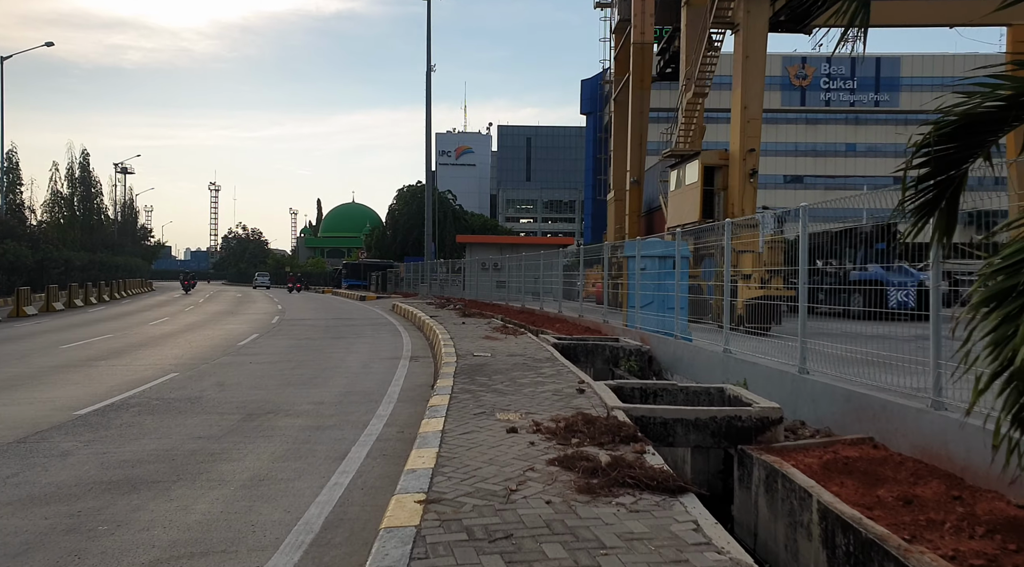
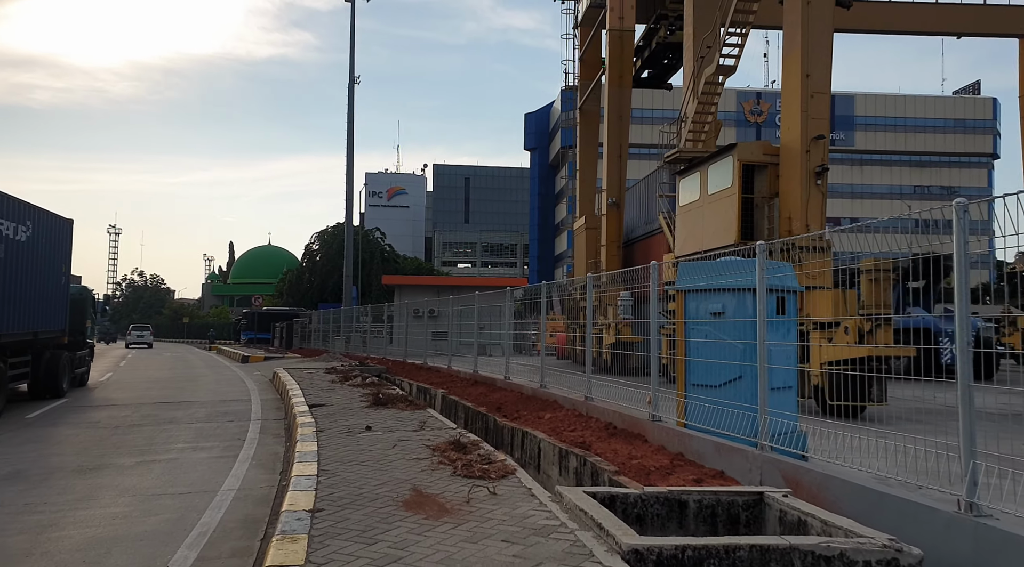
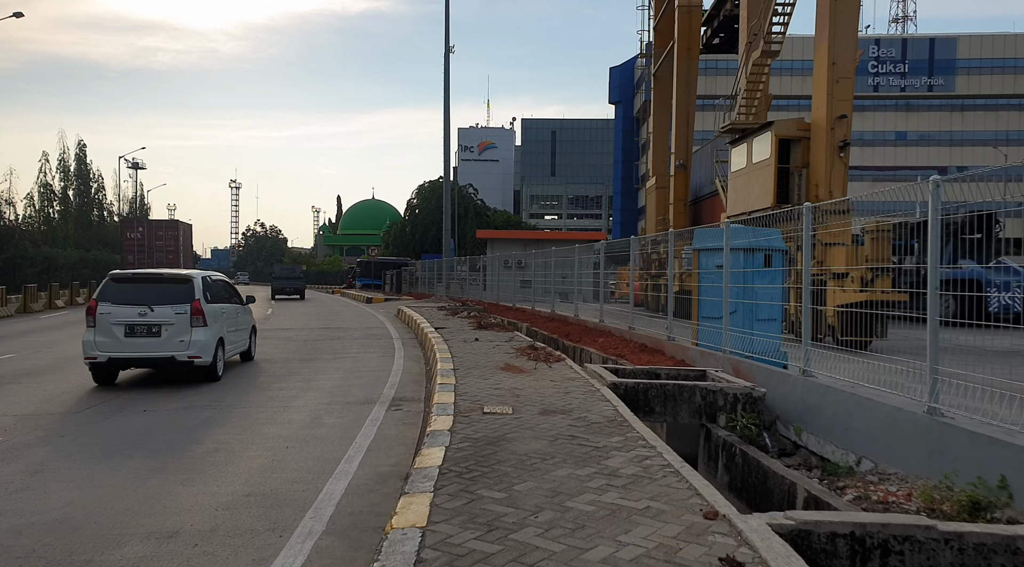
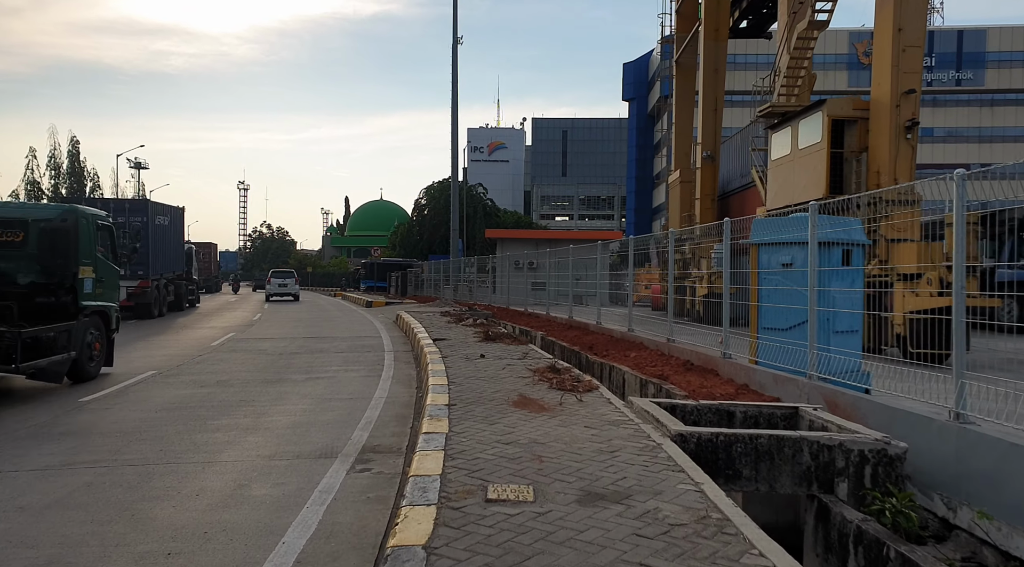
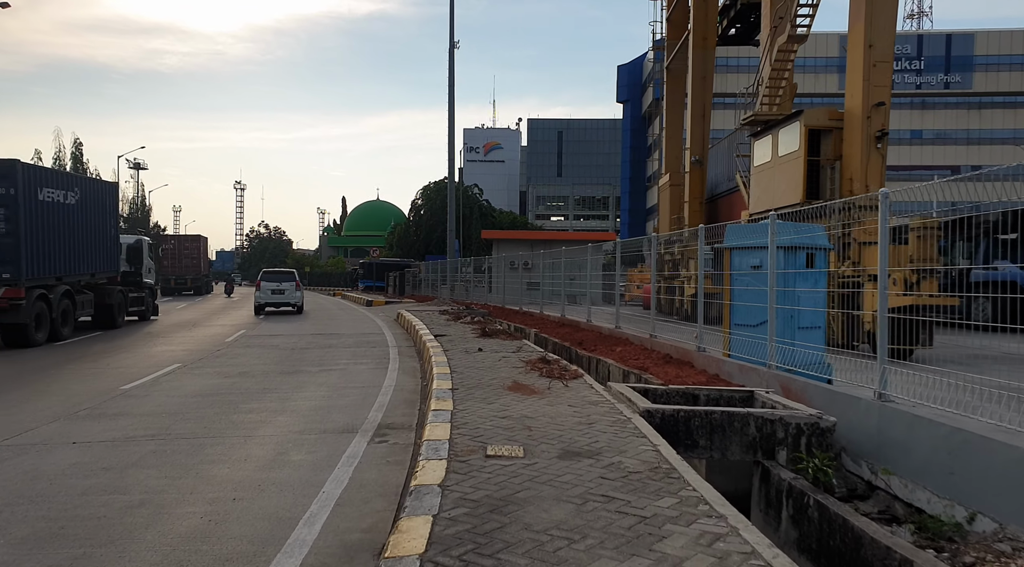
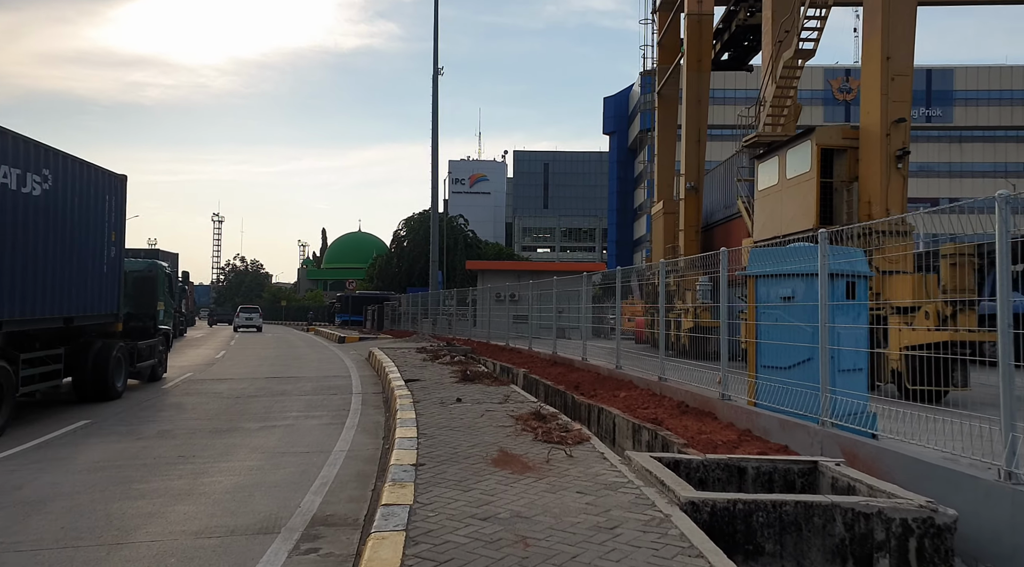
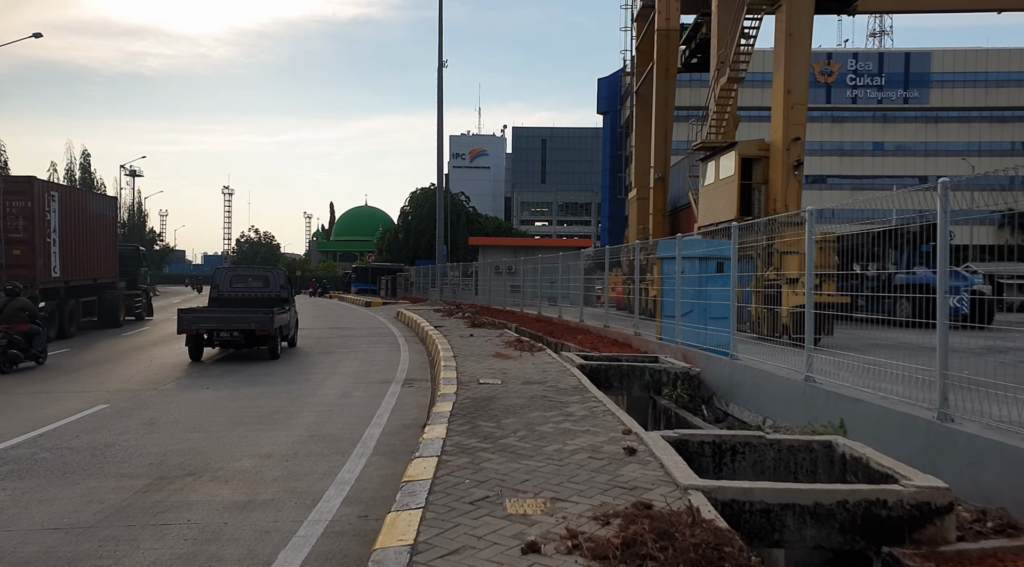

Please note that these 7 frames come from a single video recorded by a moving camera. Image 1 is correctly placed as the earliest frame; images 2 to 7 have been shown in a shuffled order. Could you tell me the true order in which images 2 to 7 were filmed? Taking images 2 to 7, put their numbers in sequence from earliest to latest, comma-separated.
7, 3, 5, 4, 6, 2
